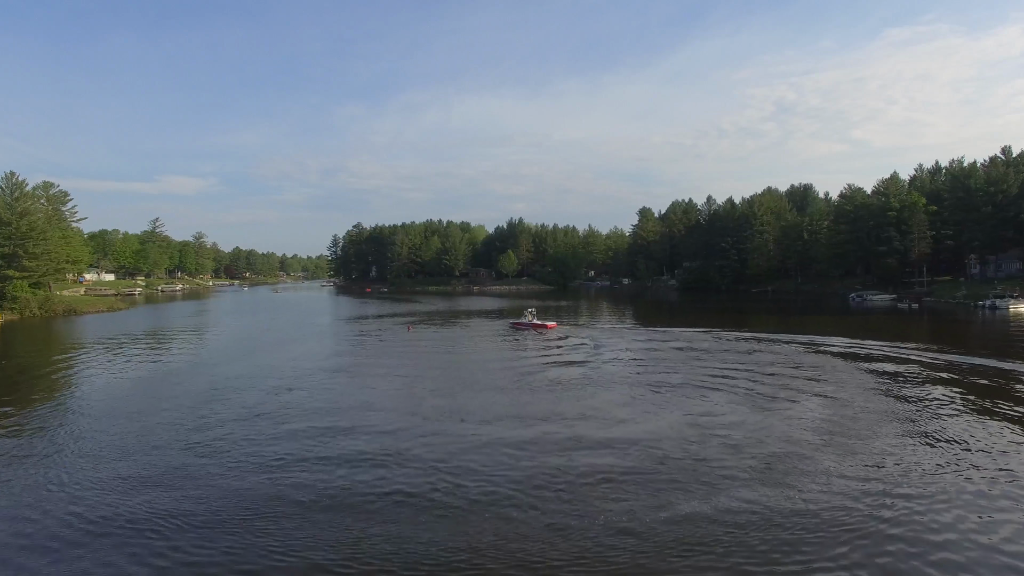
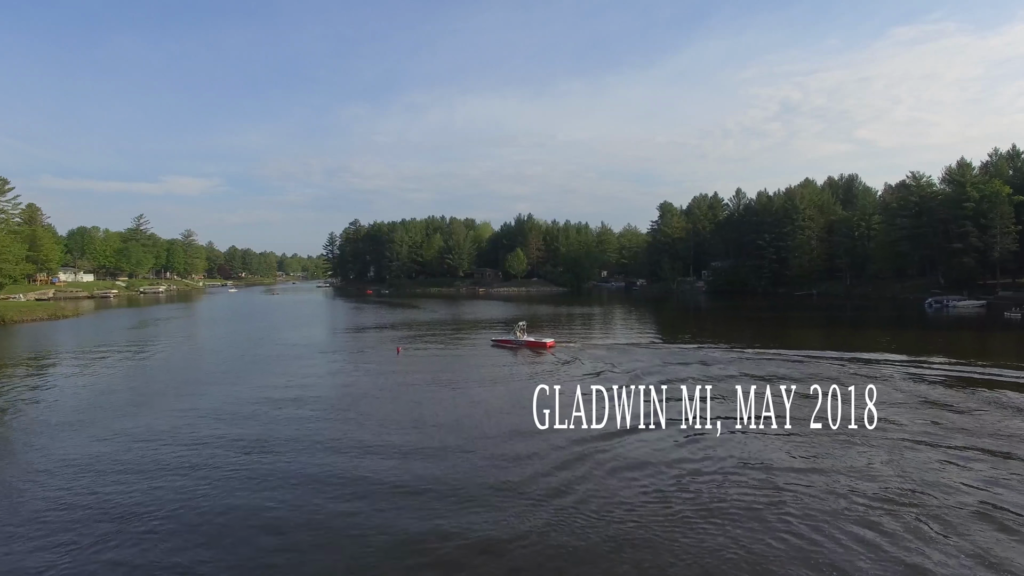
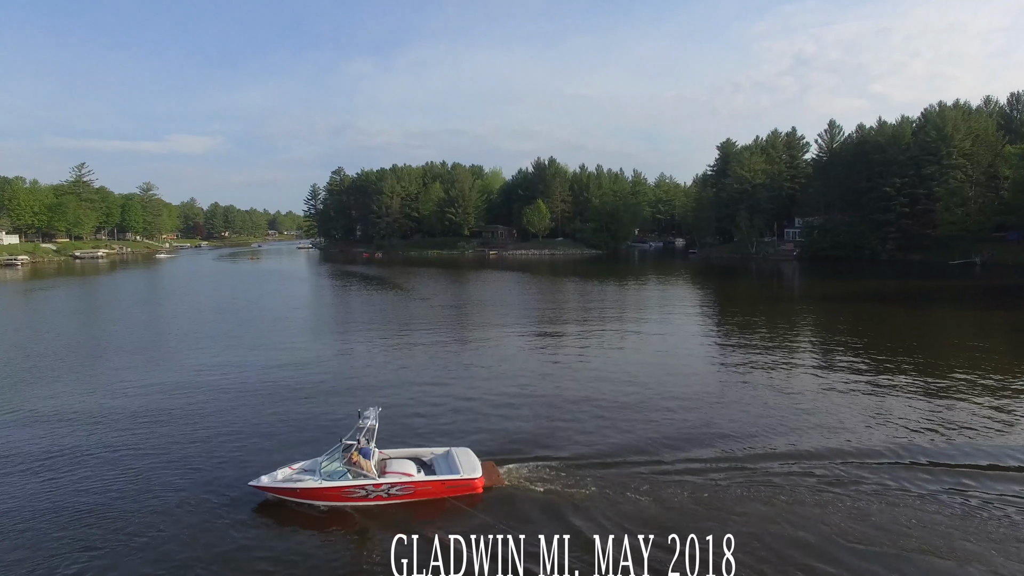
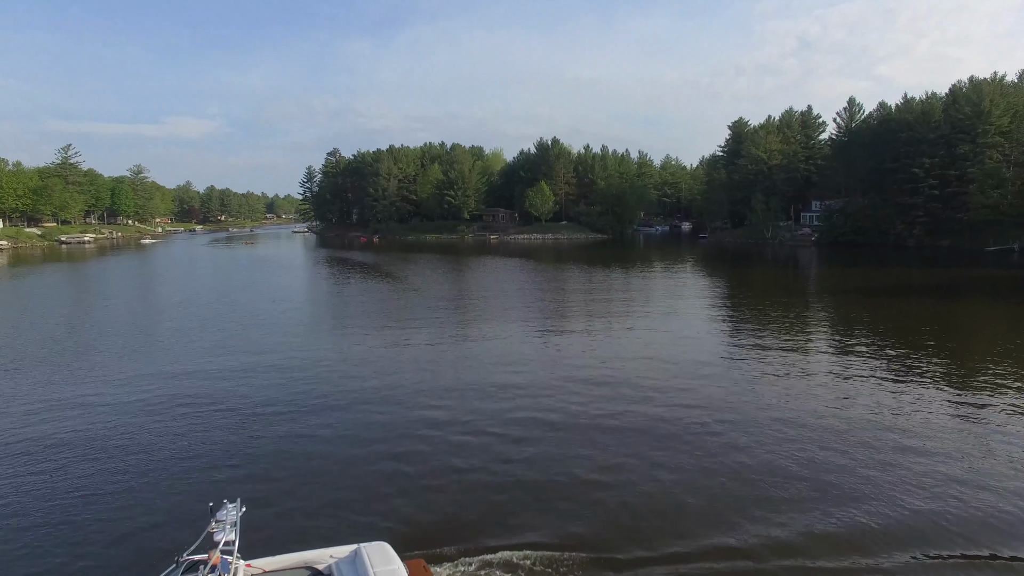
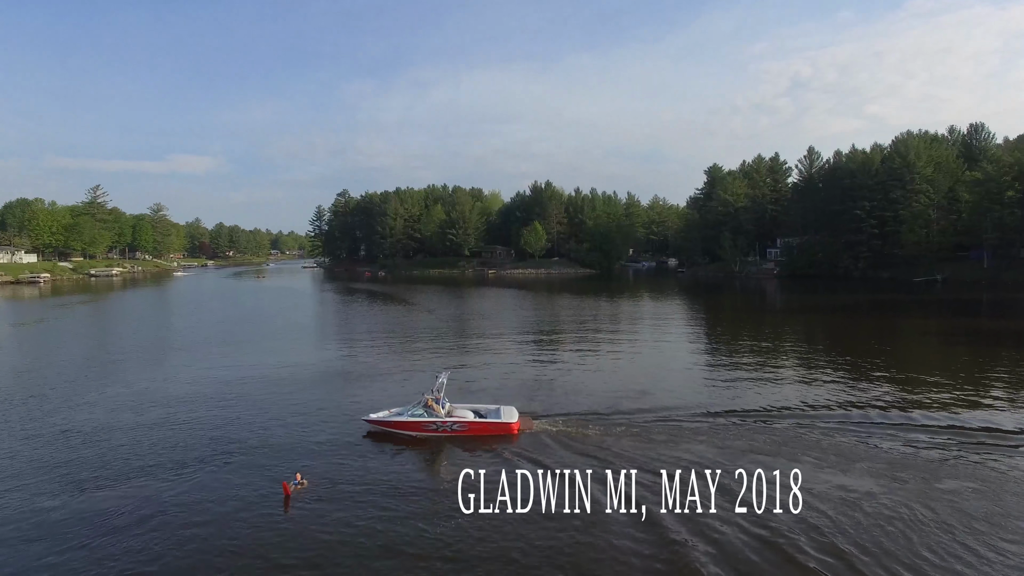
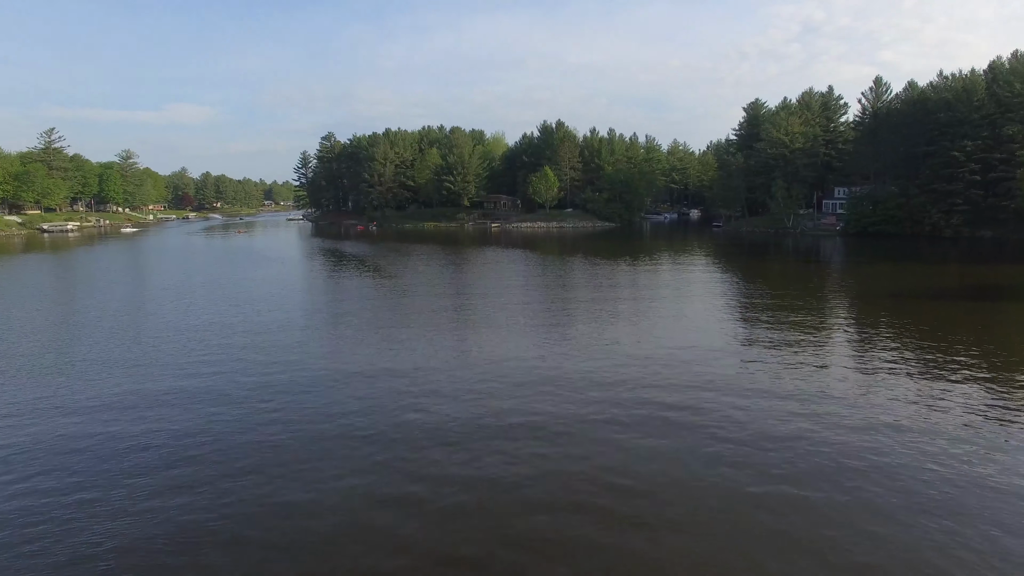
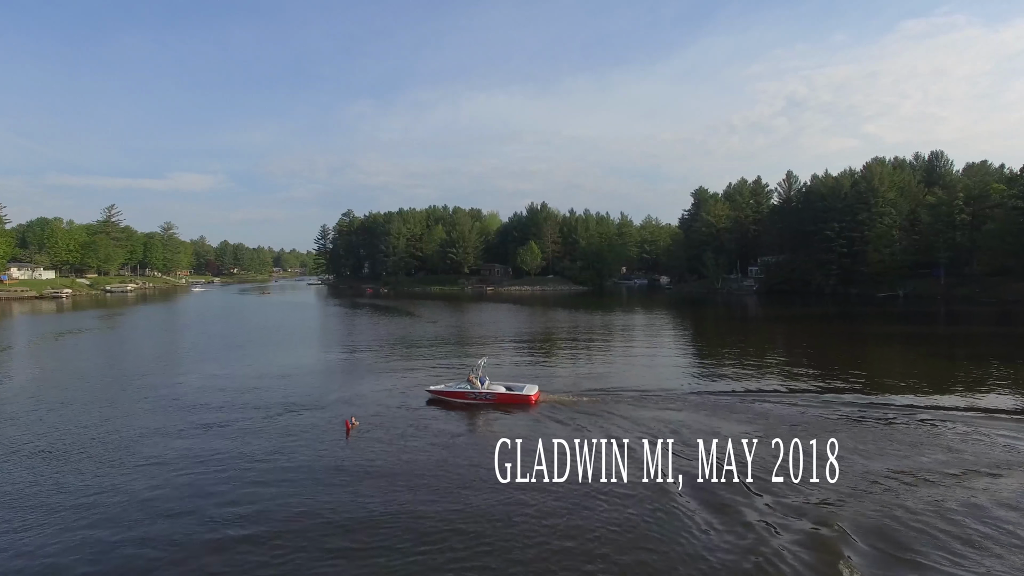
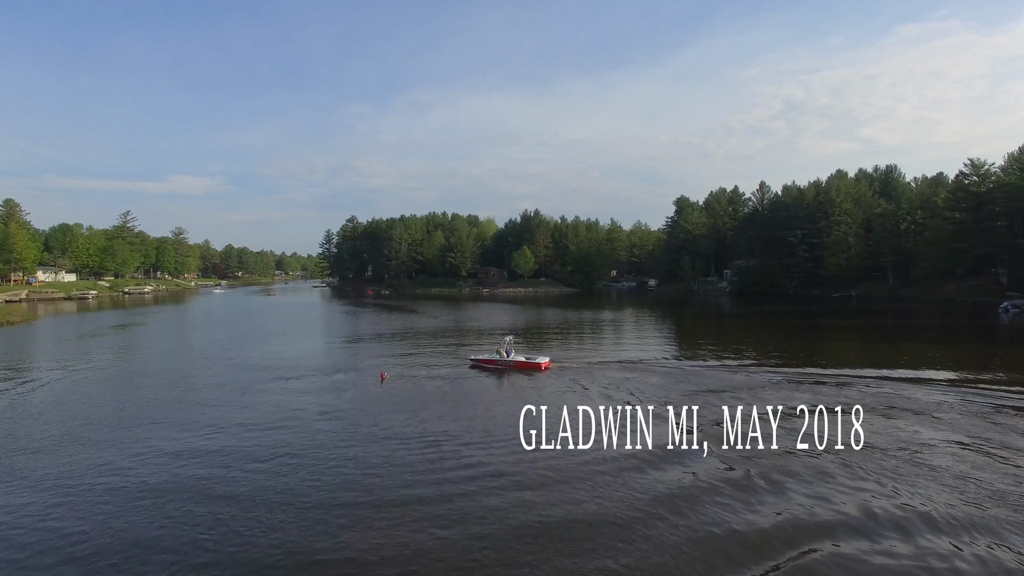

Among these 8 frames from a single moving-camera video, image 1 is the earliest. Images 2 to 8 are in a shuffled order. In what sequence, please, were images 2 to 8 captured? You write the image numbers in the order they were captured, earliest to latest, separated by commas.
2, 8, 7, 5, 3, 4, 6
